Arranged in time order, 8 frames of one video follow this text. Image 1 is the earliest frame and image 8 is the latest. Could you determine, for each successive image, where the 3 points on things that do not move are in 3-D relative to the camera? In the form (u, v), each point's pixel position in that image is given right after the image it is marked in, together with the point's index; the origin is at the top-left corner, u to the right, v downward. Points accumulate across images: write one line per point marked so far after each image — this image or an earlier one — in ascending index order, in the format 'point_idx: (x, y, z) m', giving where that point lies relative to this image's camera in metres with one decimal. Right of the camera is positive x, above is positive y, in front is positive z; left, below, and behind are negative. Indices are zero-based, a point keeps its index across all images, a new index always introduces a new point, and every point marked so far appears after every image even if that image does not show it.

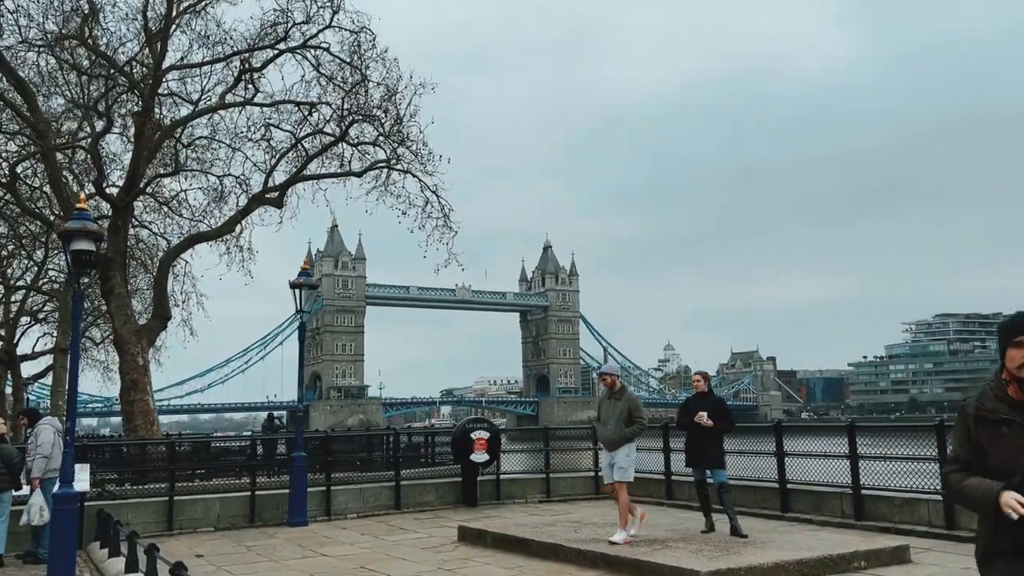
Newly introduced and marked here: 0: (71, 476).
0: (-5.1, -2.2, +10.5) m
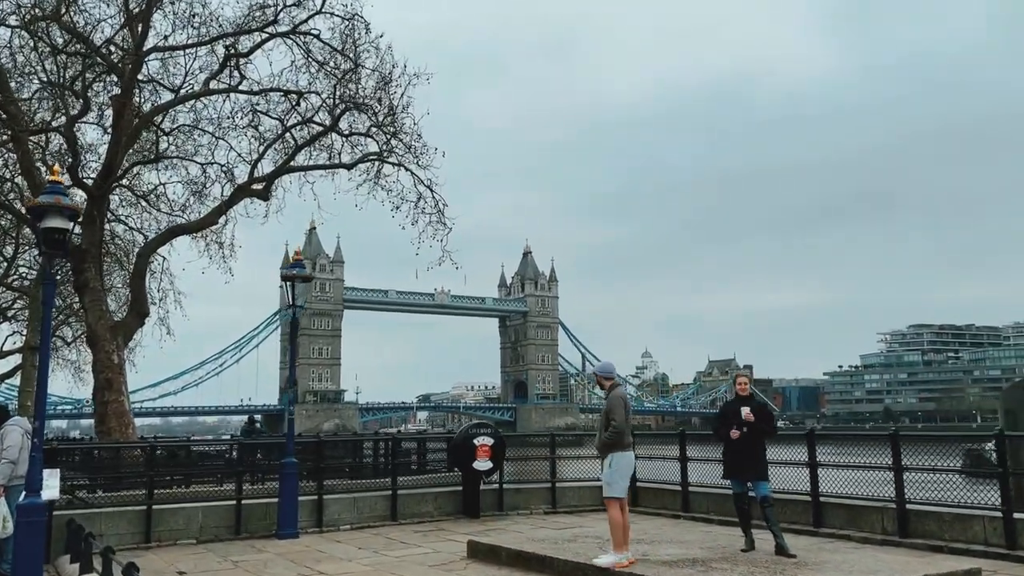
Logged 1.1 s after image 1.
0: (-4.9, -2.0, +9.4) m
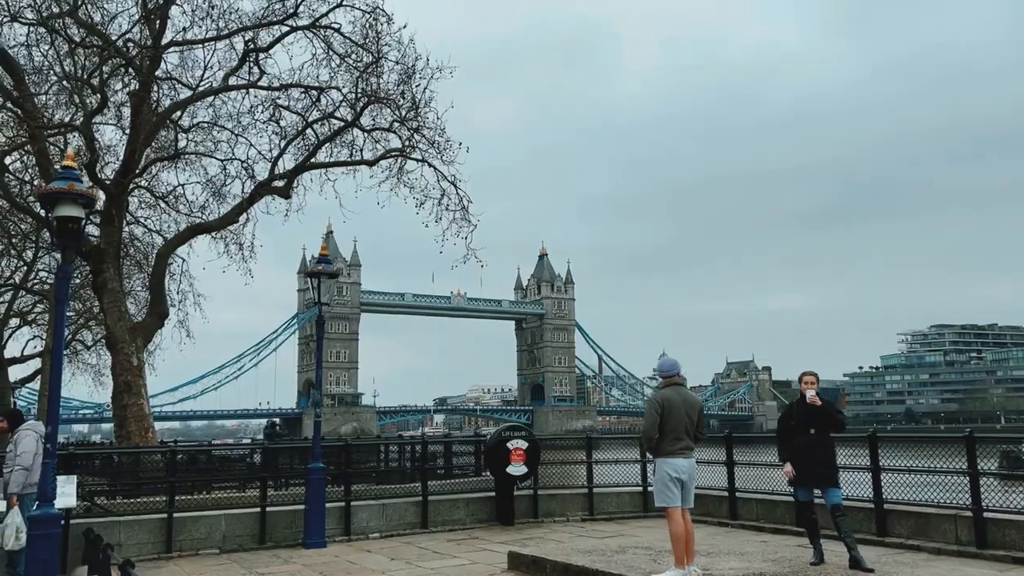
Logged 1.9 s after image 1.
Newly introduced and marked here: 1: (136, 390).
0: (-4.5, -2.0, +8.8) m
1: (-8.1, -2.2, +19.6) m
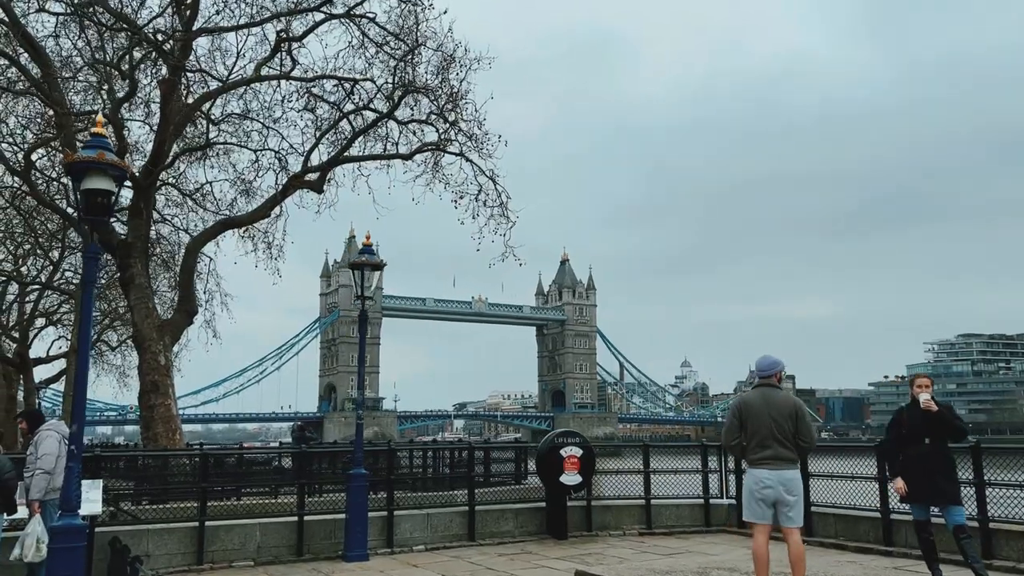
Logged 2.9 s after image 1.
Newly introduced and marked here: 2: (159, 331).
0: (-3.8, -1.8, +7.9) m
1: (-7.2, -2.1, +18.8) m
2: (-7.4, -0.9, +19.0) m
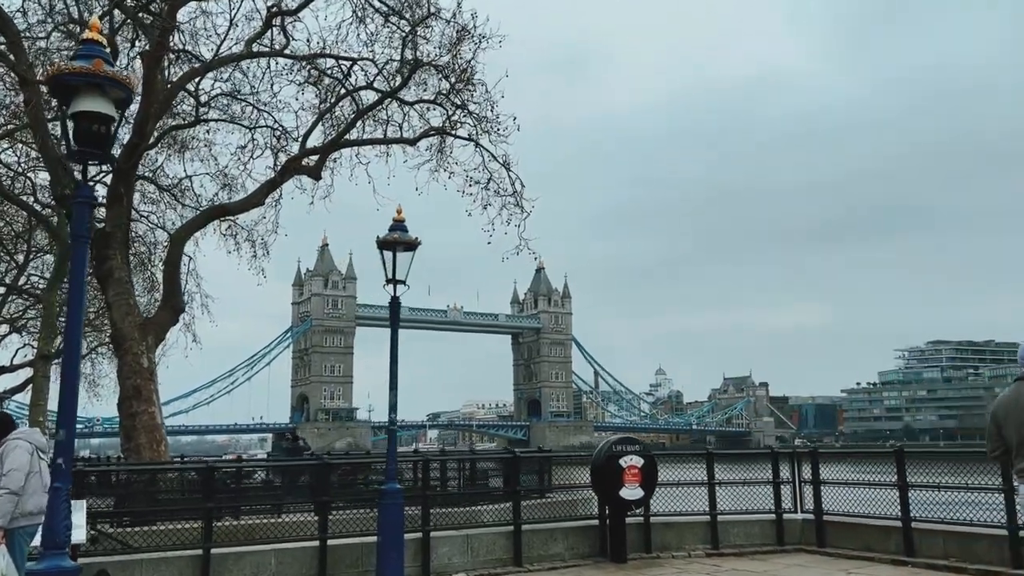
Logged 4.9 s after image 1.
0: (-4.1, -1.9, +7.5) m
1: (-7.8, -2.3, +18.3) m
2: (-8.0, -1.1, +18.6) m
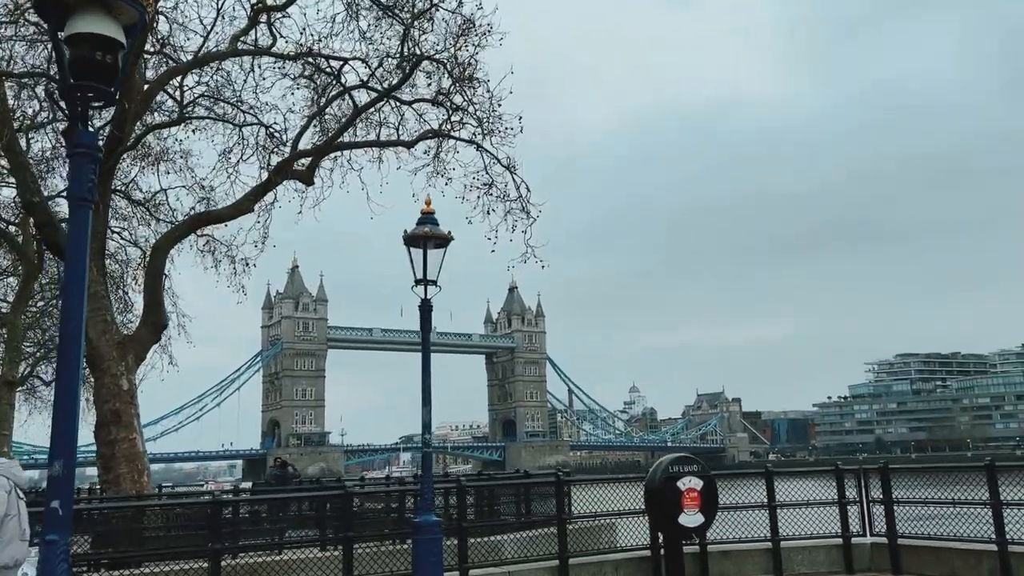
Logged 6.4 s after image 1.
0: (-3.9, -2.0, +6.5) m
1: (-8.0, -2.7, +17.2) m
2: (-8.2, -1.5, +17.4) m
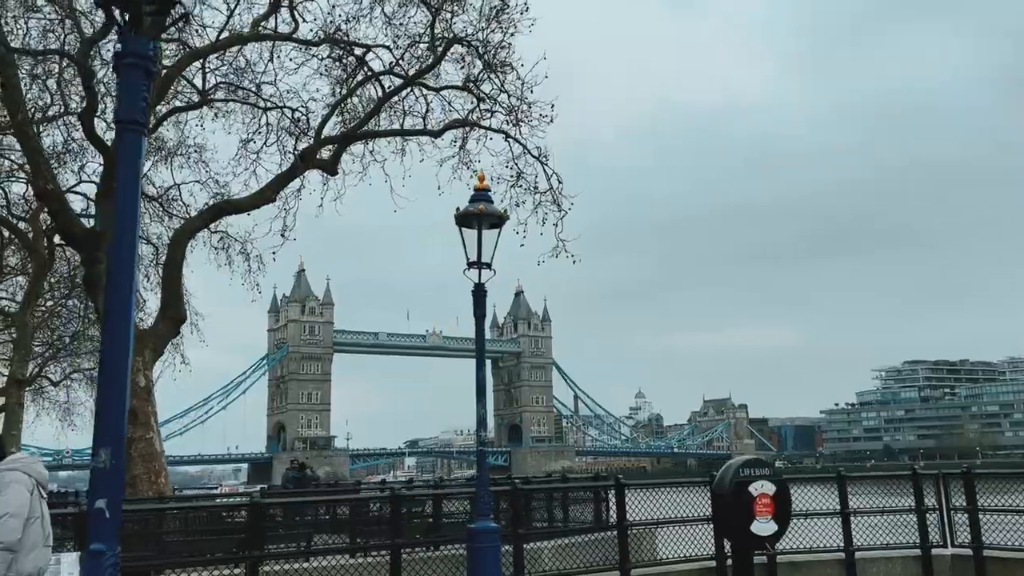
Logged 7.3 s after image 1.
0: (-3.4, -1.8, +5.7) m
1: (-7.4, -2.5, +16.4) m
2: (-7.6, -1.3, +16.6) m
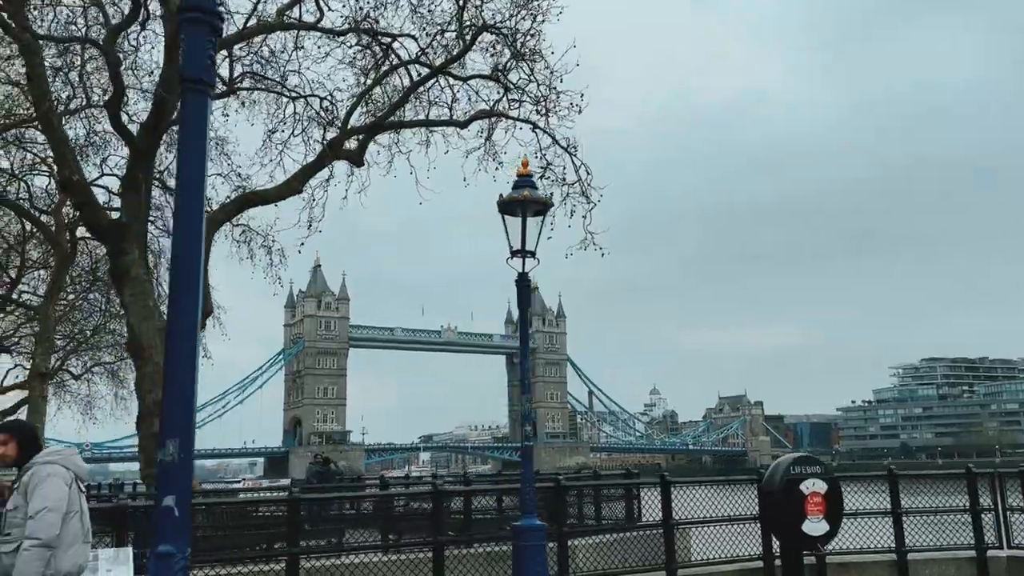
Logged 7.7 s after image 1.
0: (-3.0, -1.7, +5.4) m
1: (-6.9, -2.4, +16.2) m
2: (-7.1, -1.2, +16.4) m
